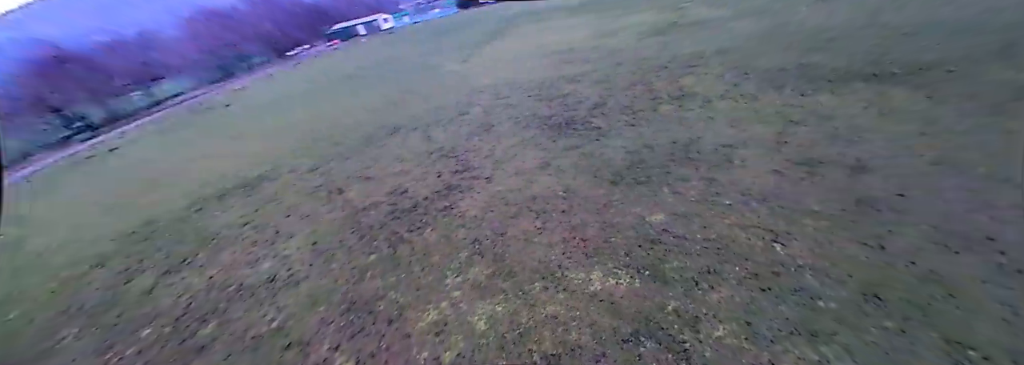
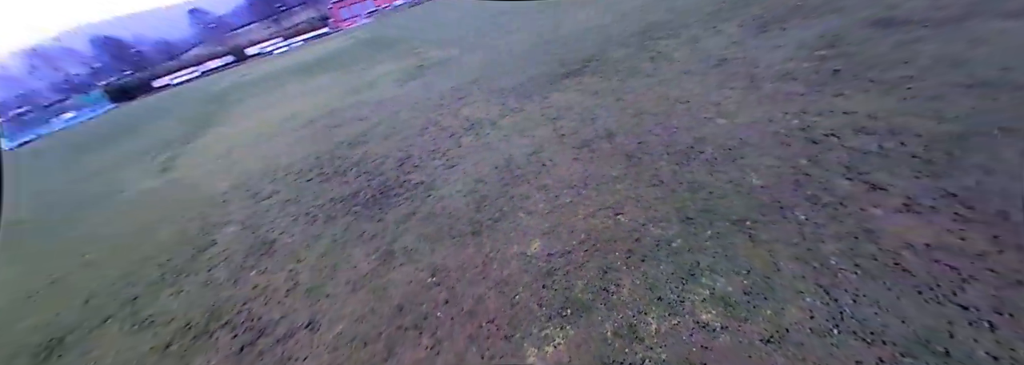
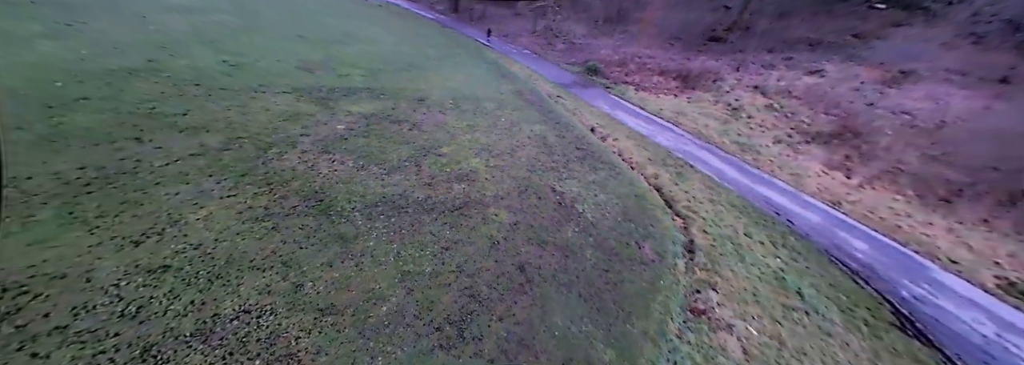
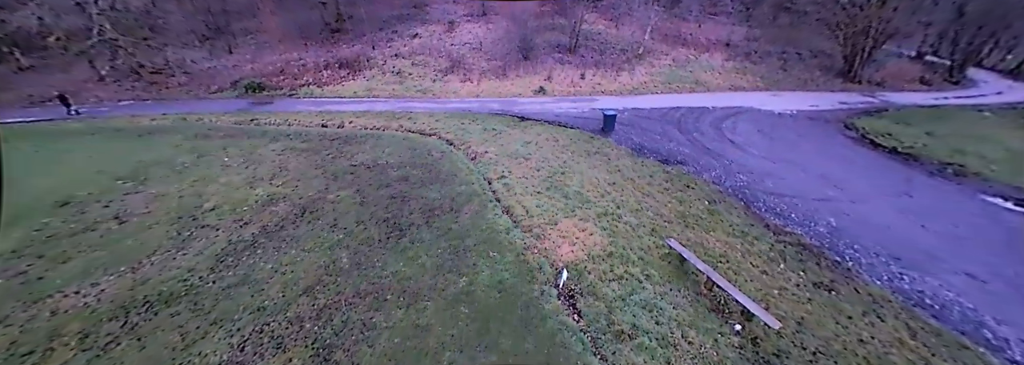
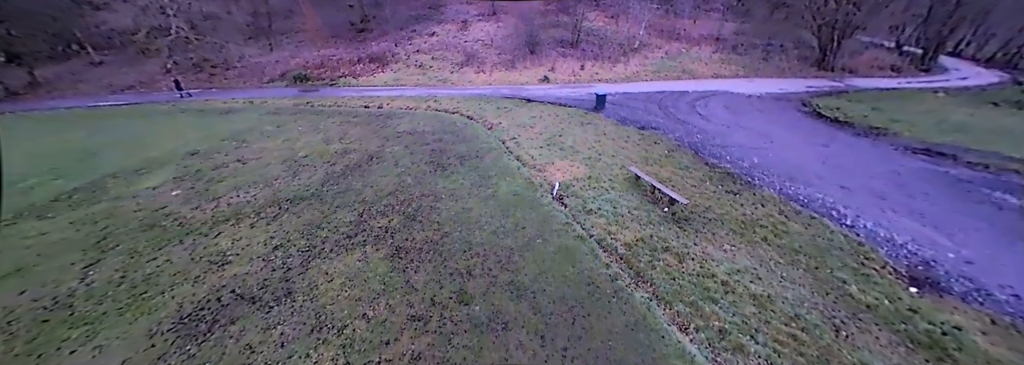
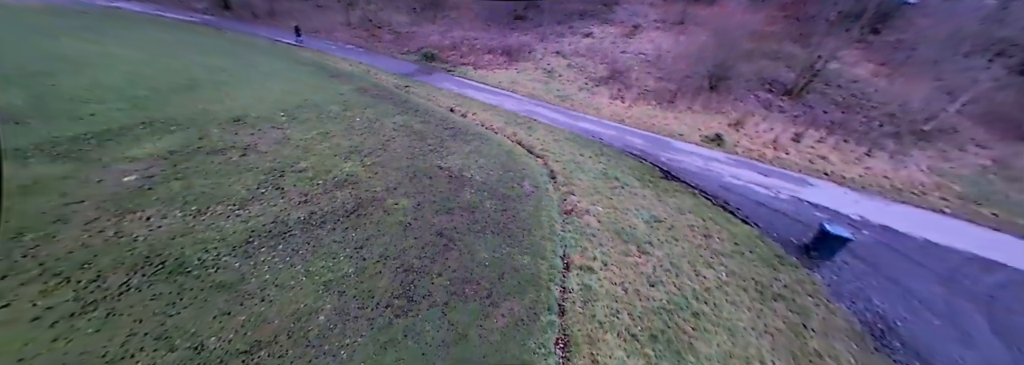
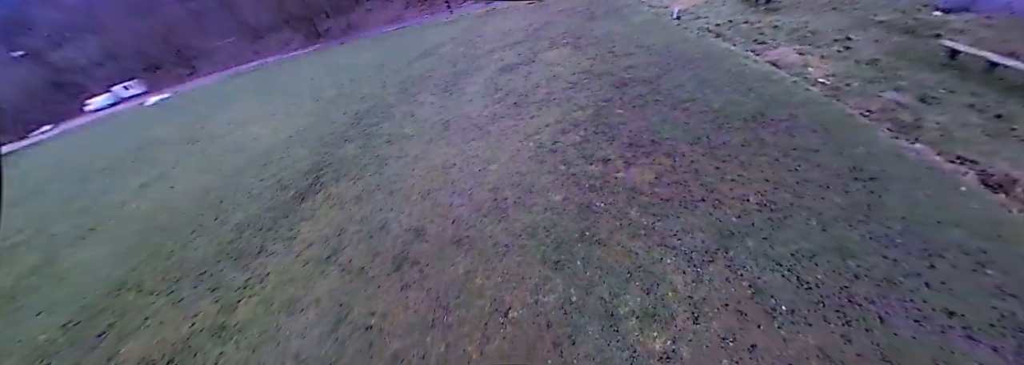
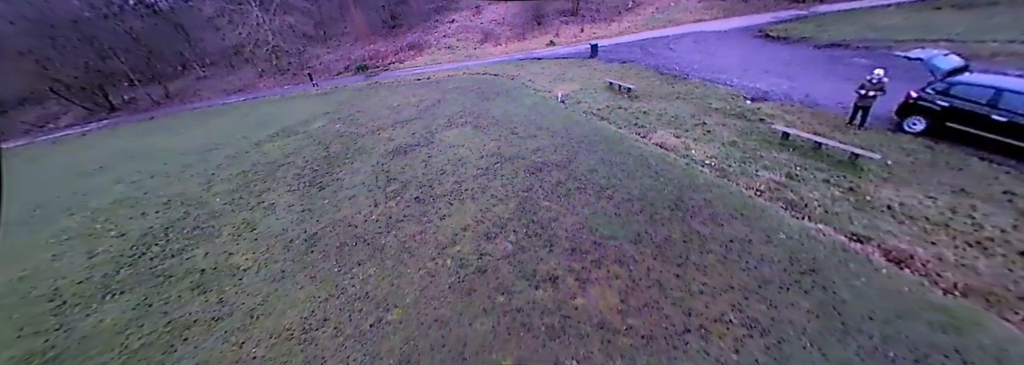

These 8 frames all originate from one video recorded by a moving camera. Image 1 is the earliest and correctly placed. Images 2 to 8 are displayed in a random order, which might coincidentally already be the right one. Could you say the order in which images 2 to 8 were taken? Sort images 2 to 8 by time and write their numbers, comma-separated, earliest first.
2, 7, 8, 5, 4, 6, 3
